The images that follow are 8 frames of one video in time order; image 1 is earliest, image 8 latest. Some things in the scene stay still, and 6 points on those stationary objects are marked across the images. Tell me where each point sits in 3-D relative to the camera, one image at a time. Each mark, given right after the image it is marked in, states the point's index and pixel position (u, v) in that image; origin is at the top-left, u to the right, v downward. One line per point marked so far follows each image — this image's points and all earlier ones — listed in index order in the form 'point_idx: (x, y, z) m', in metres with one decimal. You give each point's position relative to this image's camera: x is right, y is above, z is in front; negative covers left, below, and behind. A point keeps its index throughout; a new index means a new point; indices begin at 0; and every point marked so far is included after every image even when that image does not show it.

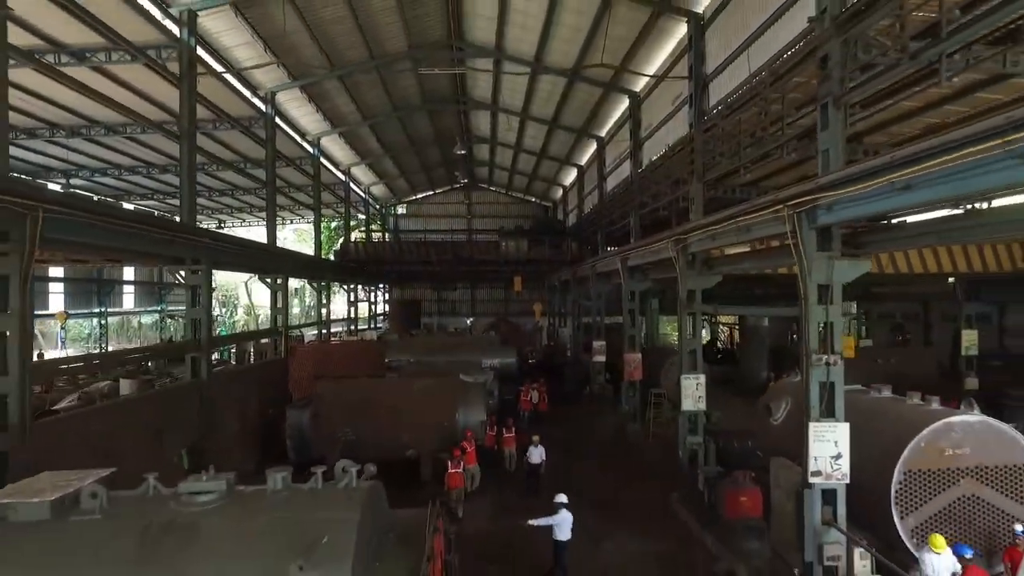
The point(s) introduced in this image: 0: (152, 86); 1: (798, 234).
0: (-8.0, +4.5, +13.6) m
1: (+3.4, +0.7, +7.3) m
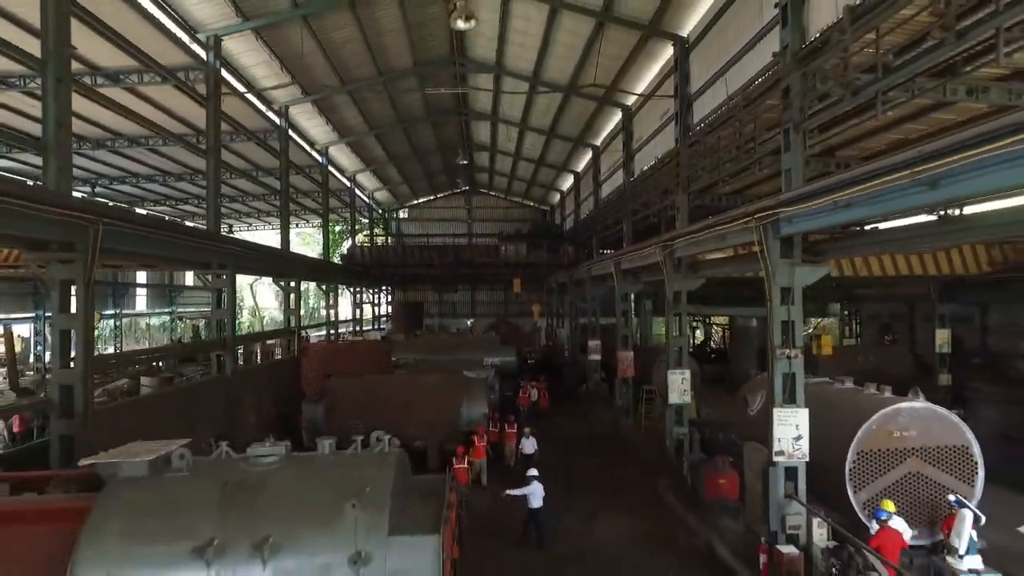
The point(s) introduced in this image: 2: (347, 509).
0: (-8.0, +4.4, +14.6) m
1: (+3.5, +0.6, +8.3) m
2: (-1.2, -1.6, +4.5) m
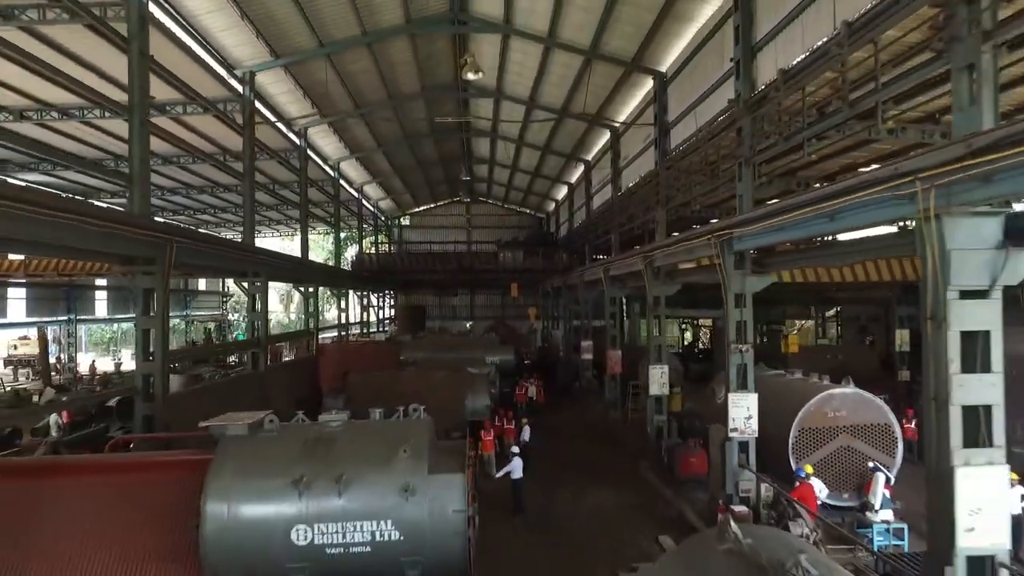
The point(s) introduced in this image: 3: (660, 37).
0: (-8.0, +4.2, +16.4) m
1: (+3.5, +0.5, +10.1) m
2: (-1.1, -1.7, +6.2) m
3: (+3.3, +5.5, +13.4) m
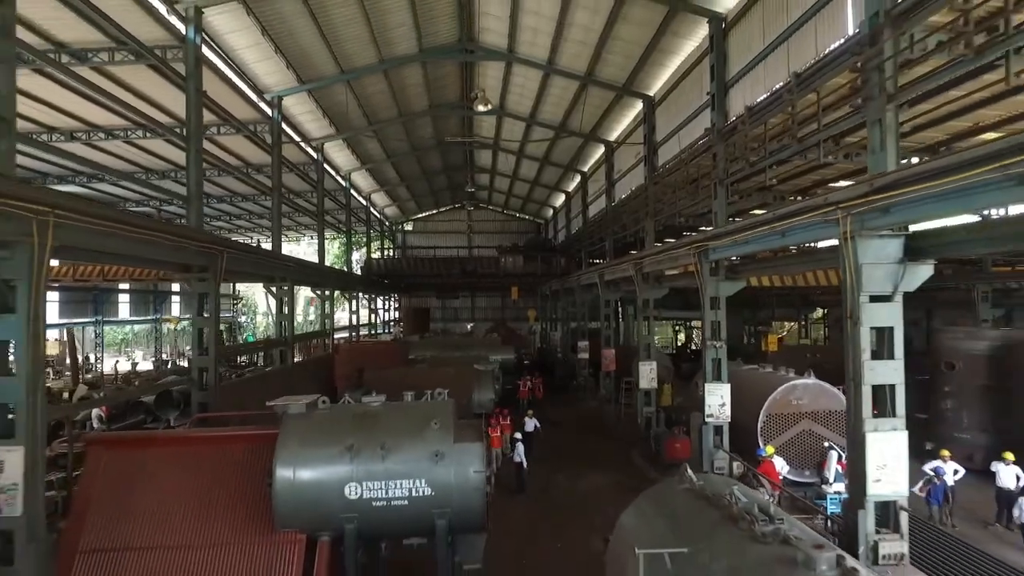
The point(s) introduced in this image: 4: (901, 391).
0: (-8.0, +4.1, +17.8) m
1: (+3.6, +0.5, +11.7) m
2: (-1.0, -1.8, +7.7) m
3: (+3.3, +5.4, +15.0) m
4: (+4.3, -1.1, +6.9) m
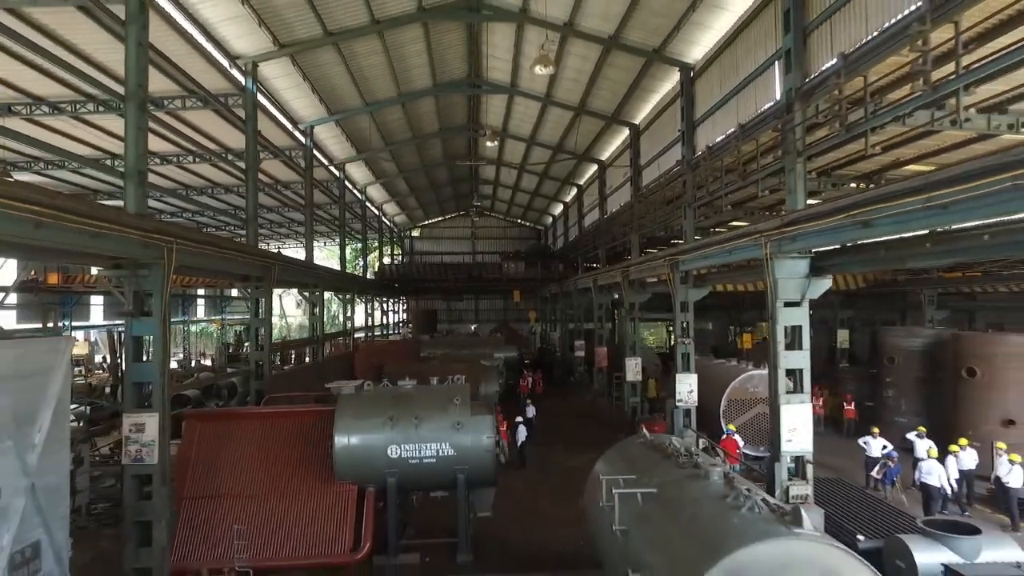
0: (-7.9, +4.0, +20.2) m
1: (+3.6, +0.3, +13.9) m
2: (-1.0, -1.9, +10.0) m
3: (+3.4, +5.3, +17.3) m
4: (+4.4, -1.3, +9.1) m
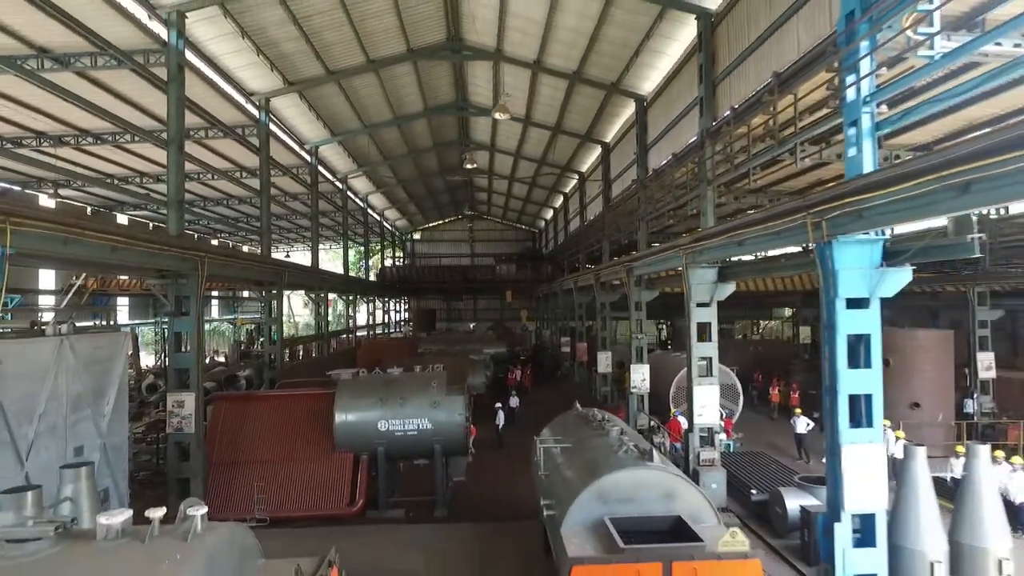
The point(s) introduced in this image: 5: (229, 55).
0: (-8.4, +3.9, +22.4) m
1: (+3.0, +0.3, +16.1) m
2: (-1.6, -2.0, +12.2) m
3: (+2.8, +5.2, +19.4) m
4: (+3.8, -1.3, +11.3) m
5: (-6.2, +5.1, +13.5) m
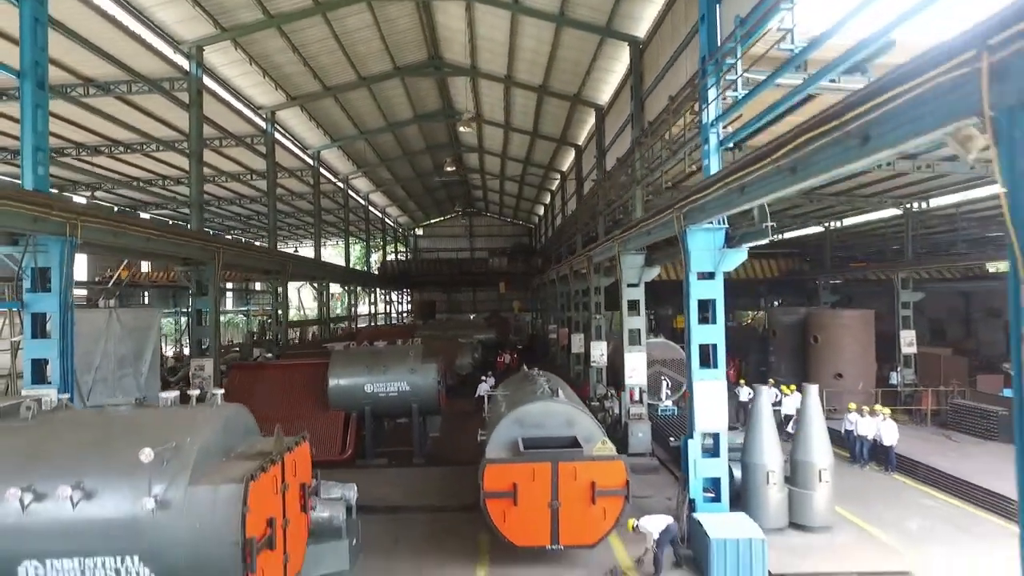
0: (-9.1, +4.3, +24.8) m
1: (+2.3, +0.7, +18.3) m
2: (-2.4, -1.6, +14.5) m
3: (+2.1, +5.6, +21.6) m
4: (+2.9, -1.0, +13.5) m
5: (-7.1, +5.5, +15.8) m
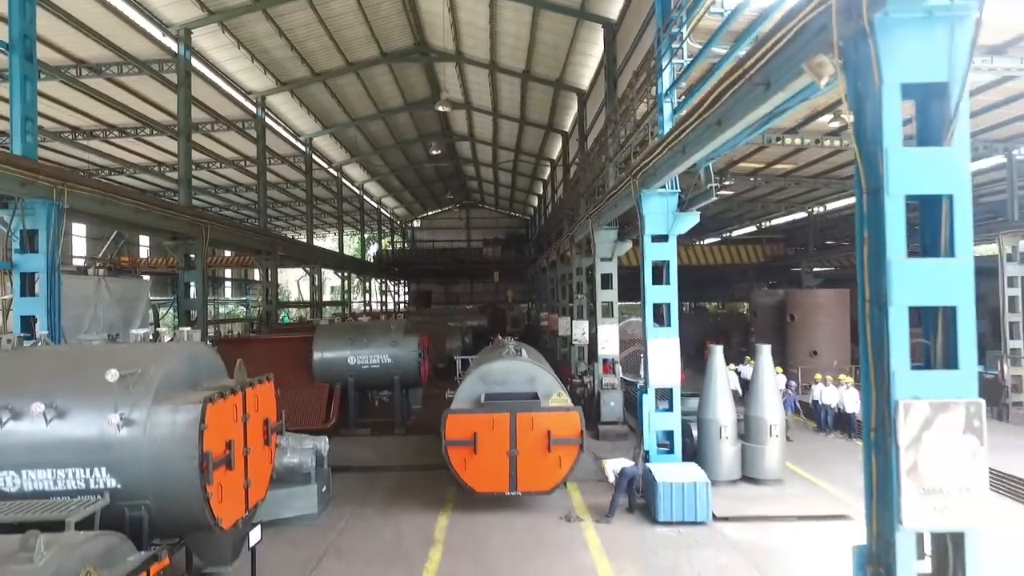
0: (-9.5, +4.9, +25.3) m
1: (+1.8, +1.2, +18.7) m
2: (-2.9, -1.0, +15.0) m
3: (+1.6, +6.2, +22.0) m
4: (+2.4, -0.4, +13.9) m
5: (-7.6, +6.0, +16.3) m
